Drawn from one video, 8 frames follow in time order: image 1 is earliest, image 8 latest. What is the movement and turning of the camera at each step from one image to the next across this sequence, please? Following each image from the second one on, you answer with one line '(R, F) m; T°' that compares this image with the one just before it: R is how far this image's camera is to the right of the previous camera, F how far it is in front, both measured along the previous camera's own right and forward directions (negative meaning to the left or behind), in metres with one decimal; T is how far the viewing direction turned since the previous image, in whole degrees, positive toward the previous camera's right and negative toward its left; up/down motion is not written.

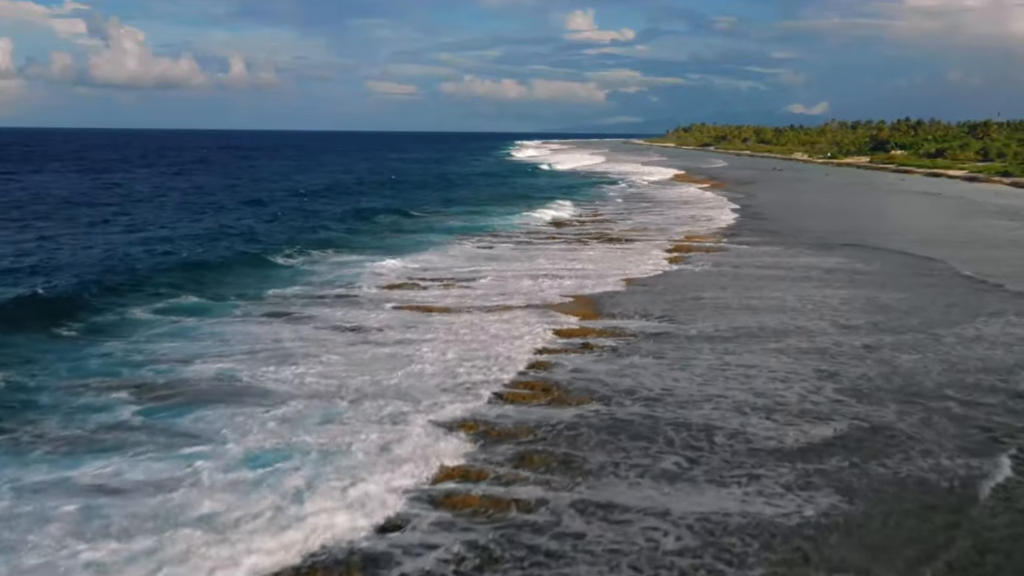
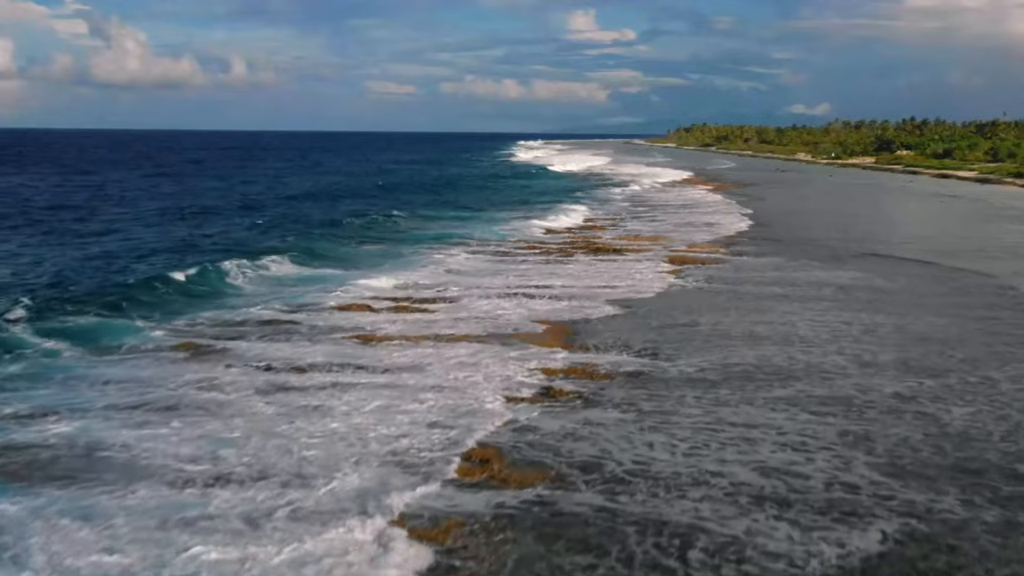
(+0.8, +3.6) m; 0°
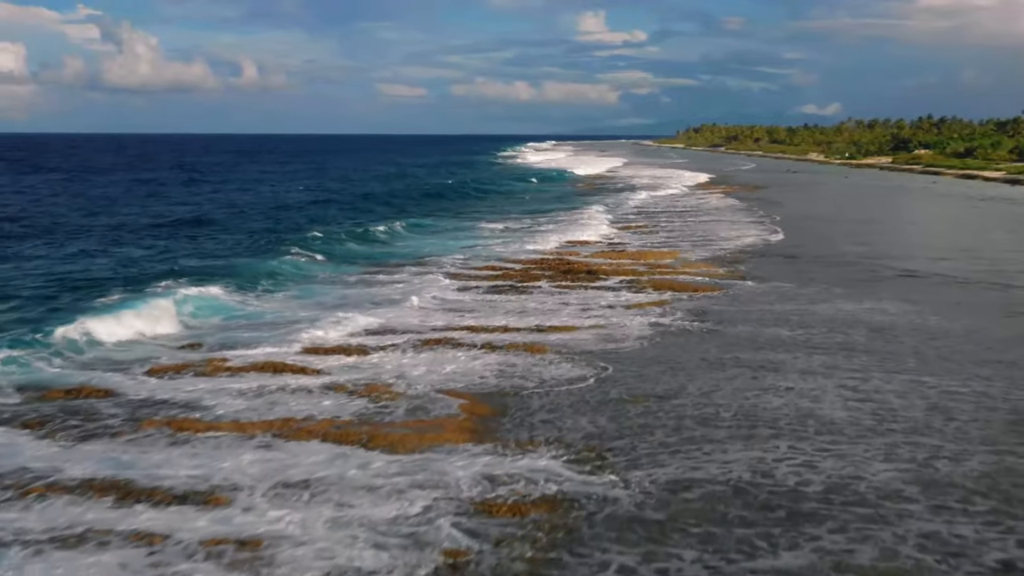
(+1.5, +5.8) m; -1°
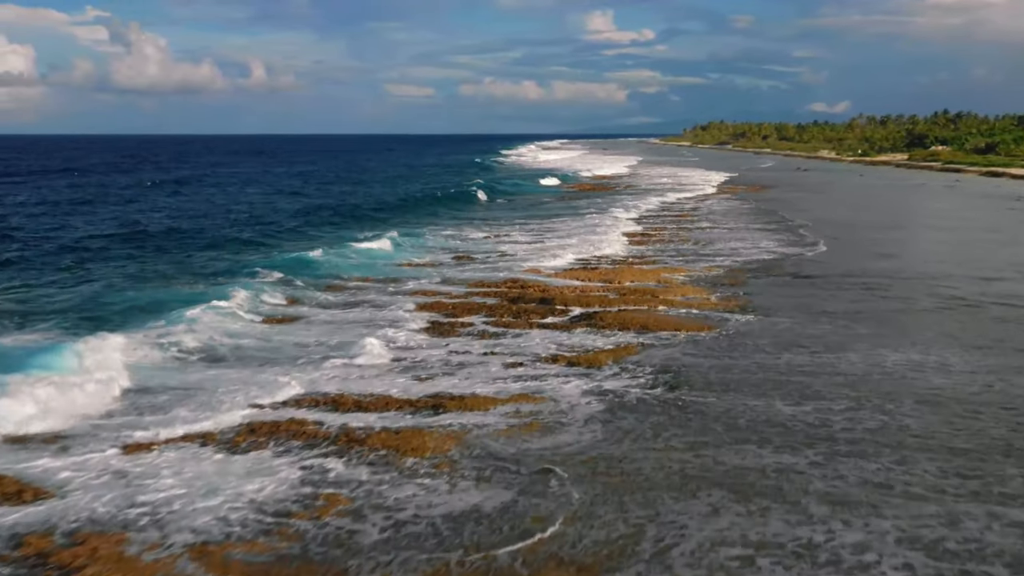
(+1.5, +5.6) m; -1°
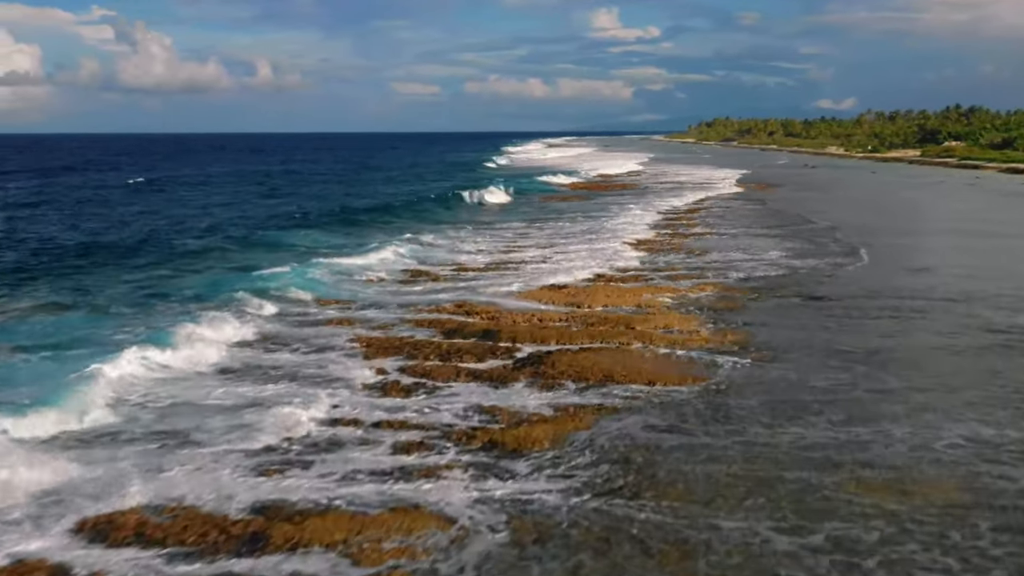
(+1.1, +4.1) m; 0°
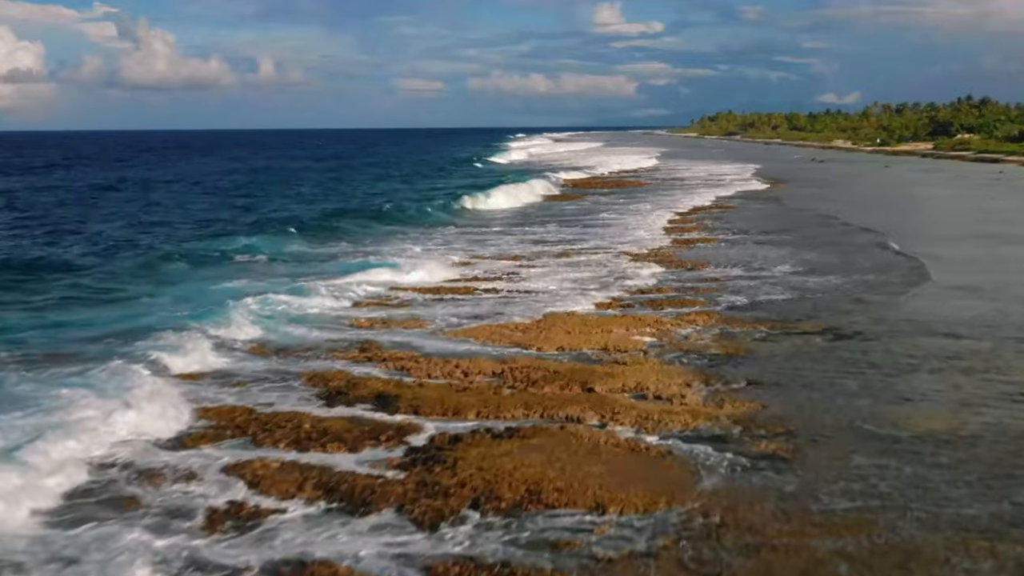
(+1.1, +4.5) m; 0°
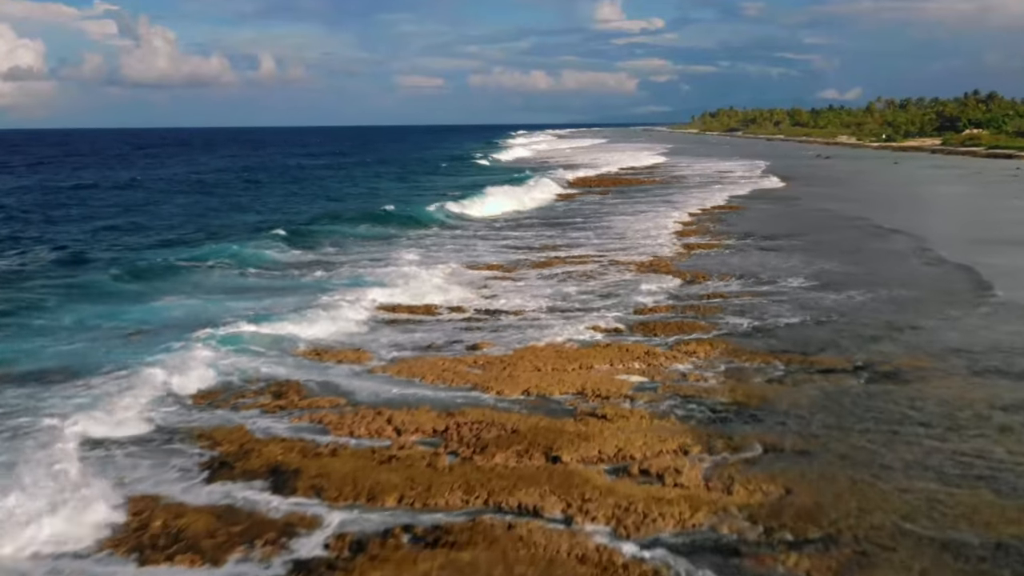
(+0.5, +2.6) m; 0°
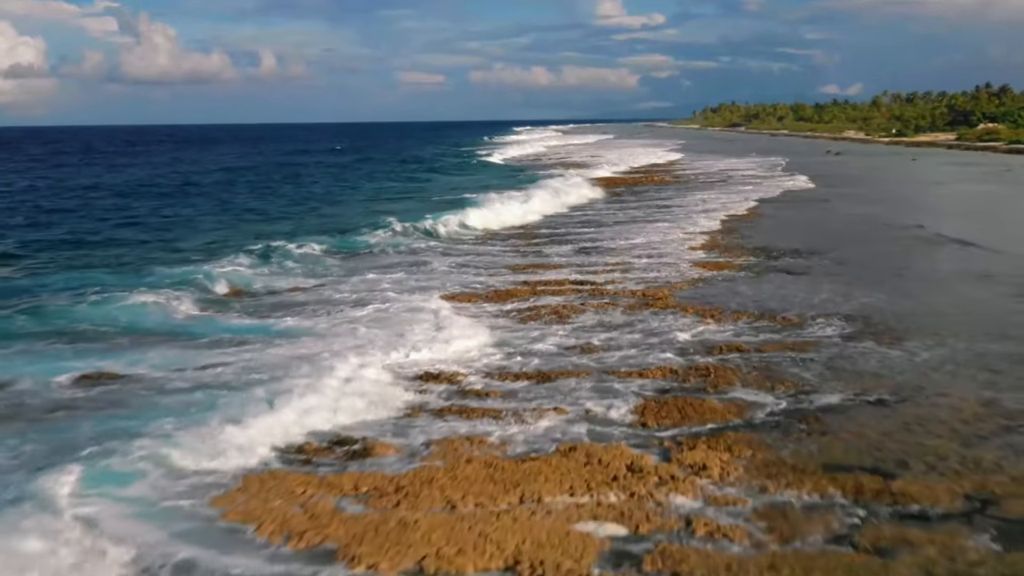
(+0.8, +4.4) m; 0°
